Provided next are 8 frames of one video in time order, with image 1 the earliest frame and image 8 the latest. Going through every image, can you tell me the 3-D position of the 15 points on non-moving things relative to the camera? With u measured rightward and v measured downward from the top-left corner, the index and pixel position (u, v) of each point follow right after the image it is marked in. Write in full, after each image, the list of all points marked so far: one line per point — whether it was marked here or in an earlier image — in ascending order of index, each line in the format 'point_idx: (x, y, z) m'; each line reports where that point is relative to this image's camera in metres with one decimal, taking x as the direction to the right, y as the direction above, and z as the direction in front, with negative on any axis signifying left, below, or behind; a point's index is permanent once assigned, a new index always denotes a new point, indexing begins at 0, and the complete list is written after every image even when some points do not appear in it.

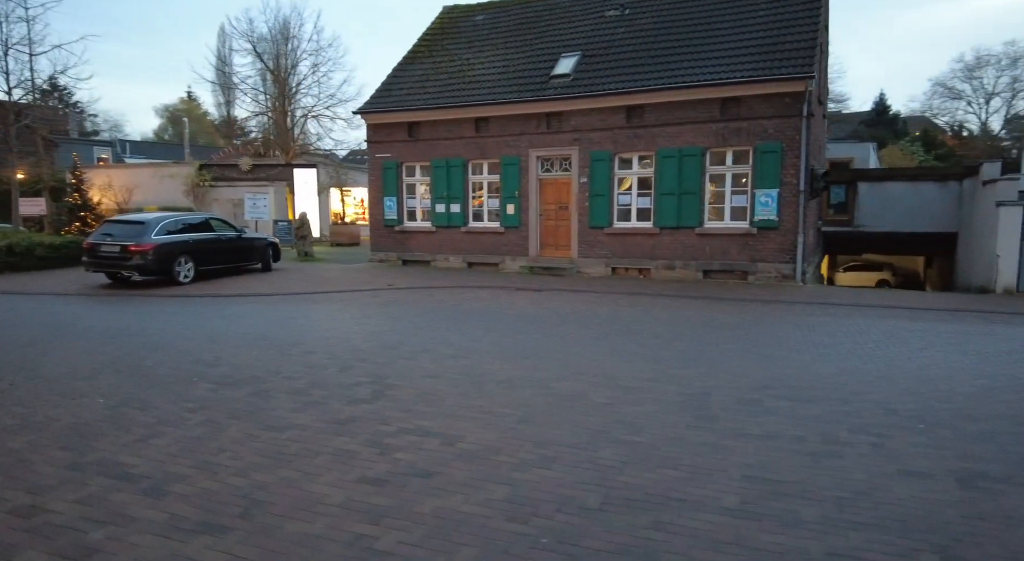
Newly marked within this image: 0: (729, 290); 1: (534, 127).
0: (+4.9, -0.2, +14.1) m
1: (+0.6, +4.1, +16.8) m
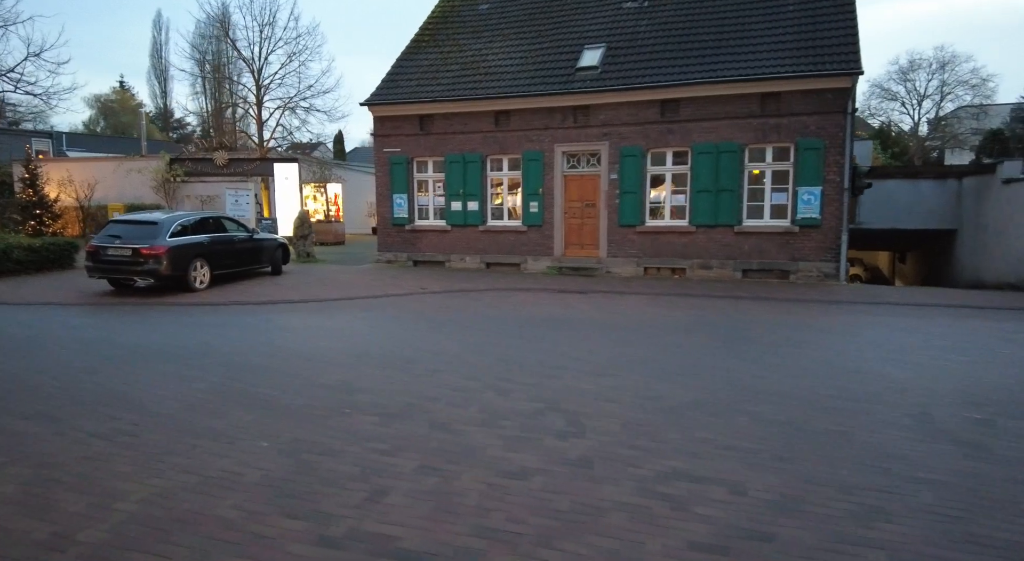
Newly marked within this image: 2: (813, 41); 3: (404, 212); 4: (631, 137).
0: (+5.8, -0.2, +13.9) m
1: (+1.3, +4.1, +16.2) m
2: (+6.9, +5.5, +14.4) m
3: (-3.1, +1.9, +18.0) m
4: (+3.0, +3.6, +15.5) m
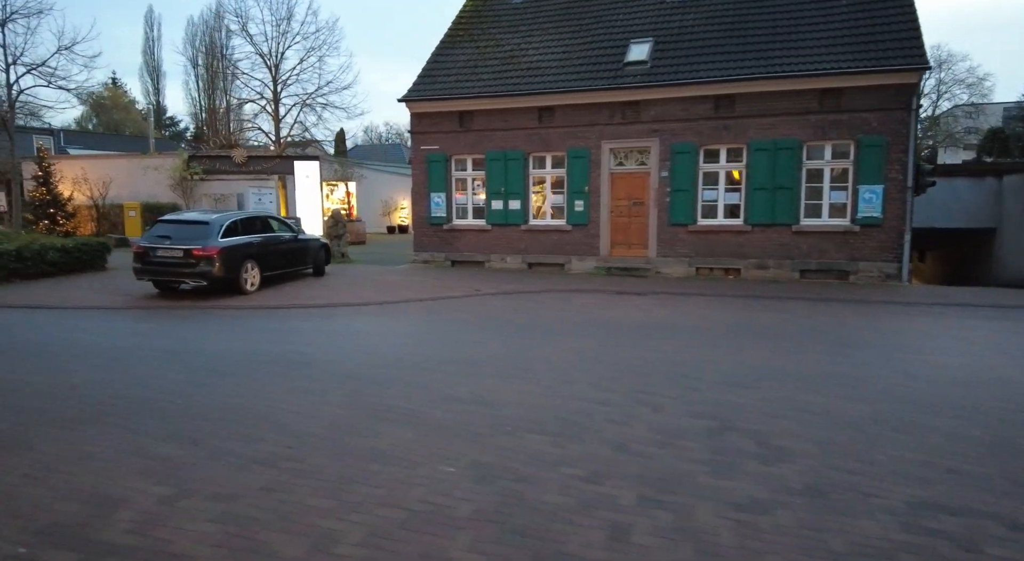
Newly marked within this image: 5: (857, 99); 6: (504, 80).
0: (+7.0, -0.2, +13.6) m
1: (+2.4, +4.1, +15.8) m
2: (+8.0, +5.5, +14.1) m
3: (-2.0, +1.9, +17.5) m
4: (+4.1, +3.6, +15.2) m
5: (+7.6, +4.0, +13.8) m
6: (-0.2, +5.4, +16.8) m
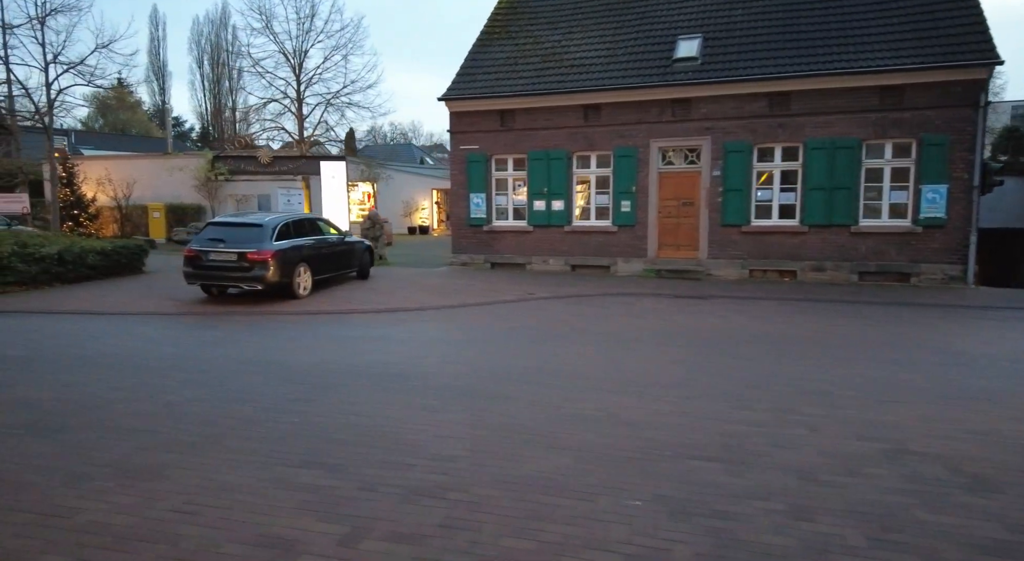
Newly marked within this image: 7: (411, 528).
0: (+8.1, -0.3, +13.2) m
1: (+3.5, +4.0, +15.4) m
2: (+9.2, +5.4, +13.6) m
3: (-0.8, +1.9, +17.2) m
4: (+5.3, +3.5, +14.8) m
5: (+8.7, +3.9, +13.4) m
6: (+0.9, +5.3, +16.4) m
7: (-0.5, -1.3, +3.3) m
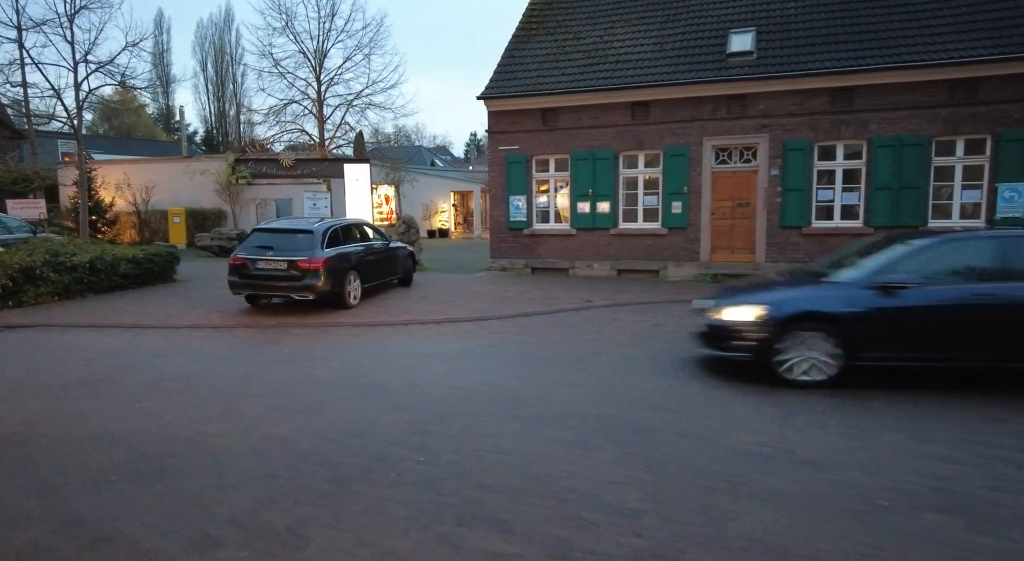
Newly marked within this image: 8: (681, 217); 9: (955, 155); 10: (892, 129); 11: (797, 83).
0: (+9.2, -0.3, +12.5) m
1: (+4.6, +3.9, +14.7) m
2: (+10.2, +5.4, +13.0) m
3: (+0.3, +1.7, +16.5) m
4: (+6.4, +3.4, +14.1) m
5: (+9.8, +3.9, +12.7) m
6: (+2.0, +5.2, +15.8) m
7: (+0.6, -1.4, +2.6) m
8: (+4.0, +1.5, +15.1) m
9: (+9.3, +2.6, +13.2) m
10: (+8.1, +3.2, +13.5) m
11: (+6.3, +4.3, +13.9) m
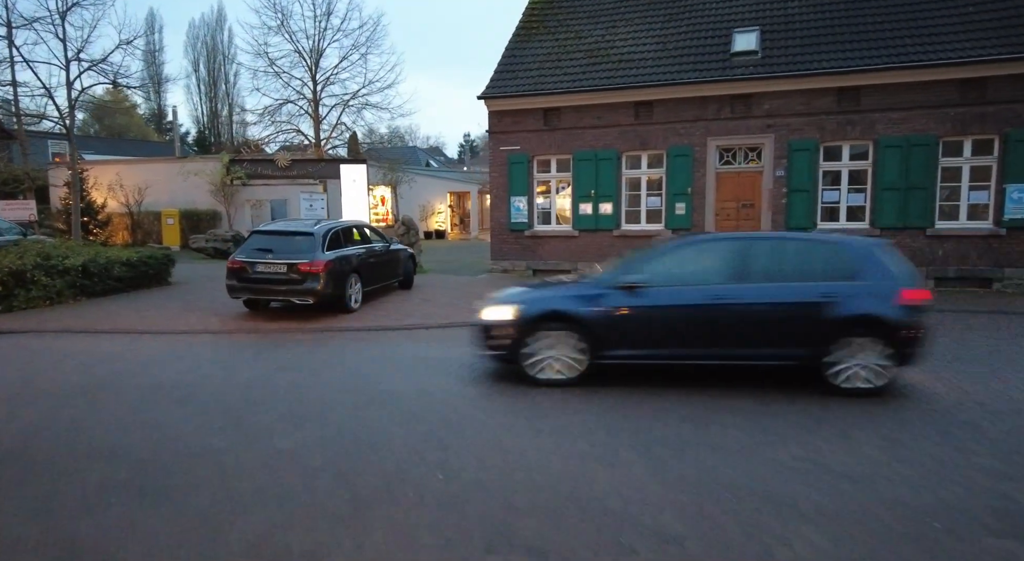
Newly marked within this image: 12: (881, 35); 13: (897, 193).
0: (+9.3, -0.4, +12.3) m
1: (+4.7, +3.9, +14.5) m
2: (+10.3, +5.3, +12.8) m
3: (+0.3, +1.7, +16.3) m
4: (+6.4, +3.4, +13.9) m
5: (+9.9, +3.8, +12.6) m
6: (+2.0, +5.1, +15.6) m
7: (+0.7, -1.4, +2.4) m
8: (+4.1, +1.5, +14.9) m
9: (+9.4, +2.6, +13.1) m
10: (+8.2, +3.2, +13.3) m
11: (+6.3, +4.3, +13.7) m
12: (+8.0, +5.3, +13.7) m
13: (+8.2, +1.9, +13.4) m
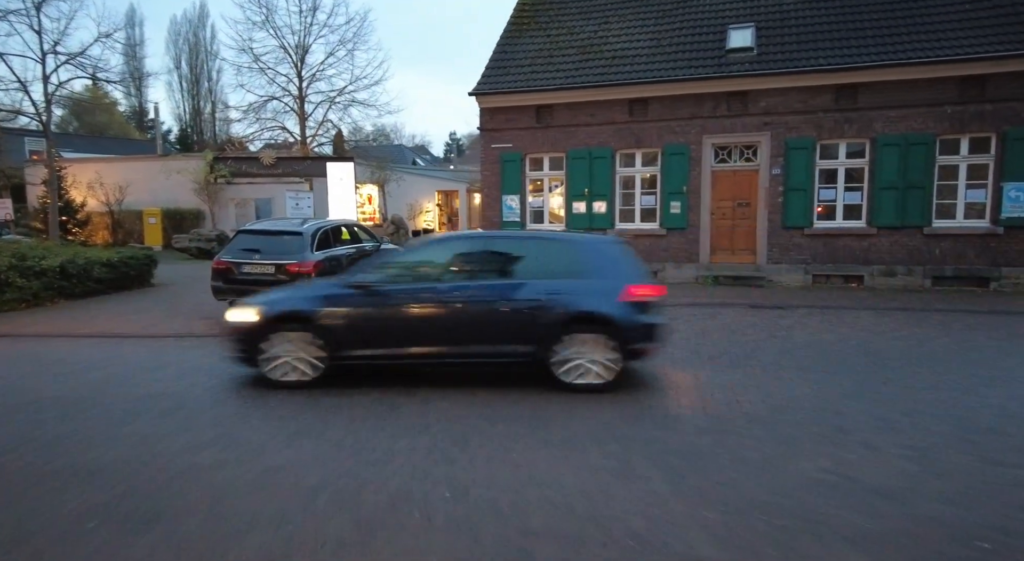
0: (+9.2, -0.3, +12.2) m
1: (+4.5, +3.9, +14.3) m
2: (+10.2, +5.3, +12.8) m
3: (+0.1, +1.7, +16.0) m
4: (+6.3, +3.4, +13.8) m
5: (+9.7, +3.9, +12.5) m
6: (+1.9, +5.1, +15.3) m
7: (+0.9, -1.5, +2.1) m
8: (+3.9, +1.5, +14.7) m
9: (+9.3, +2.6, +13.0) m
10: (+8.1, +3.2, +13.2) m
11: (+6.2, +4.3, +13.5) m
12: (+7.8, +5.3, +13.5) m
13: (+8.1, +1.9, +13.3) m
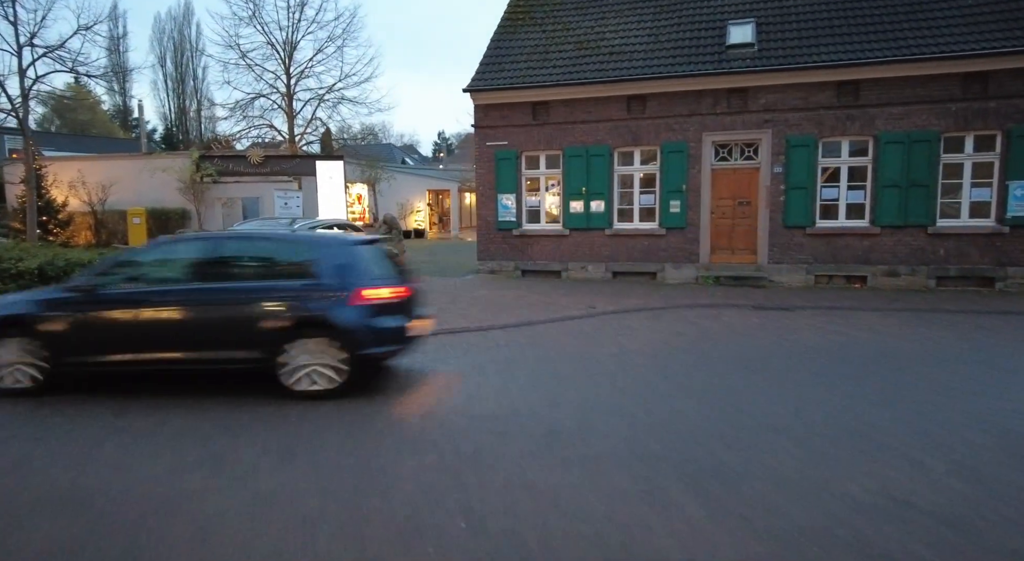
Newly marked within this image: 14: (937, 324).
0: (+9.2, -0.3, +12.0) m
1: (+4.4, +3.9, +14.1) m
2: (+10.1, +5.3, +12.6) m
3: (0.0, +1.6, +15.6) m
4: (+6.2, +3.4, +13.5) m
5: (+9.7, +3.9, +12.3) m
6: (+1.8, +5.1, +15.0) m
7: (+1.0, -1.5, +1.8) m
8: (+3.8, +1.5, +14.4) m
9: (+9.2, +2.6, +12.8) m
10: (+8.0, +3.2, +13.0) m
11: (+6.1, +4.3, +13.3) m
12: (+7.8, +5.3, +13.3) m
13: (+8.0, +1.9, +13.1) m
14: (+6.9, -0.7, +10.2) m
